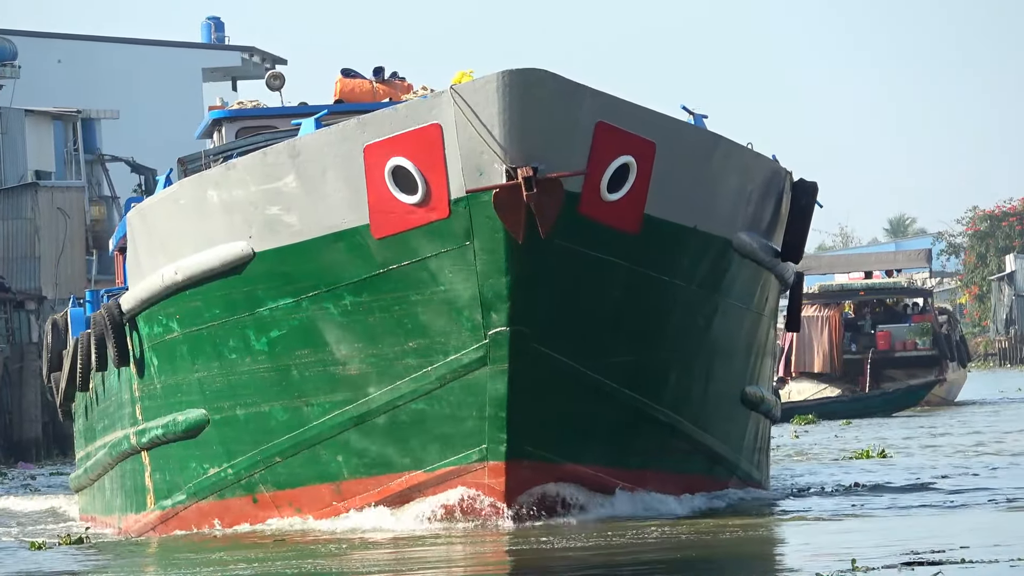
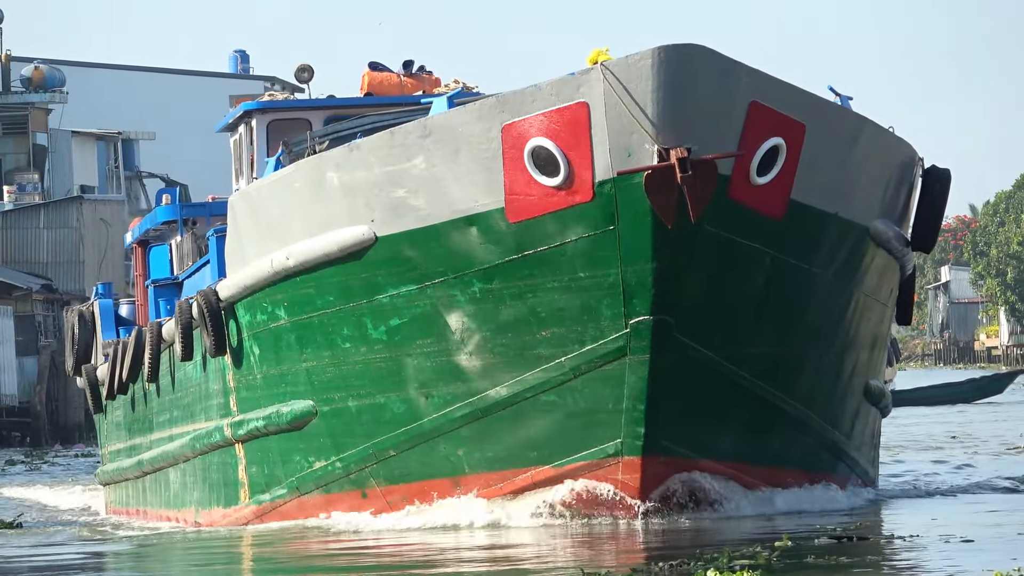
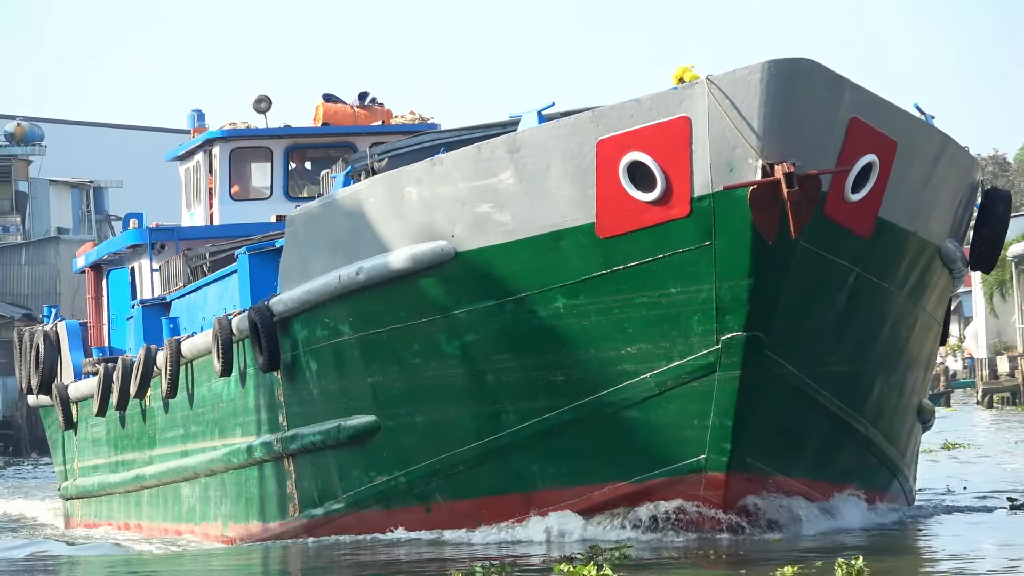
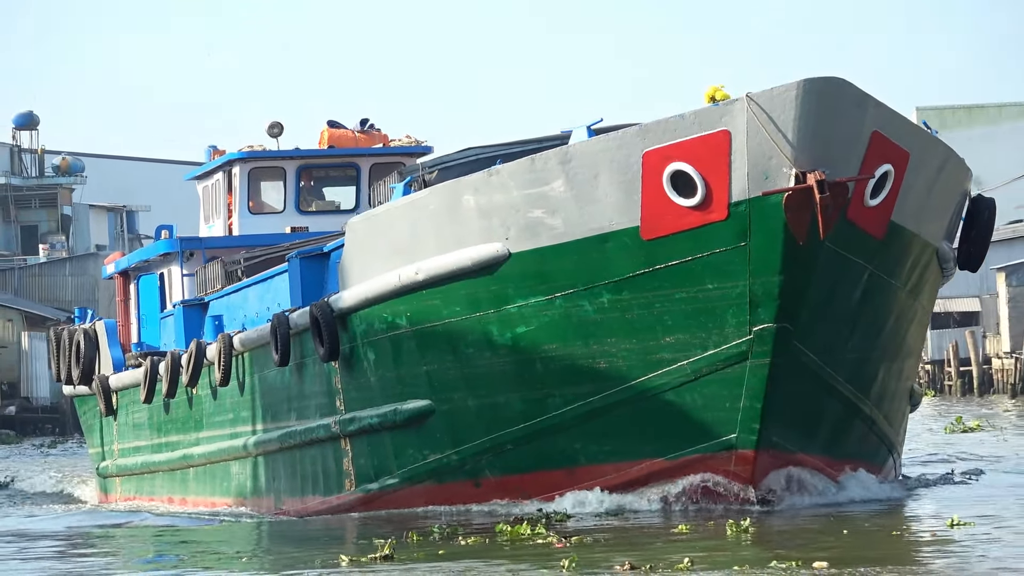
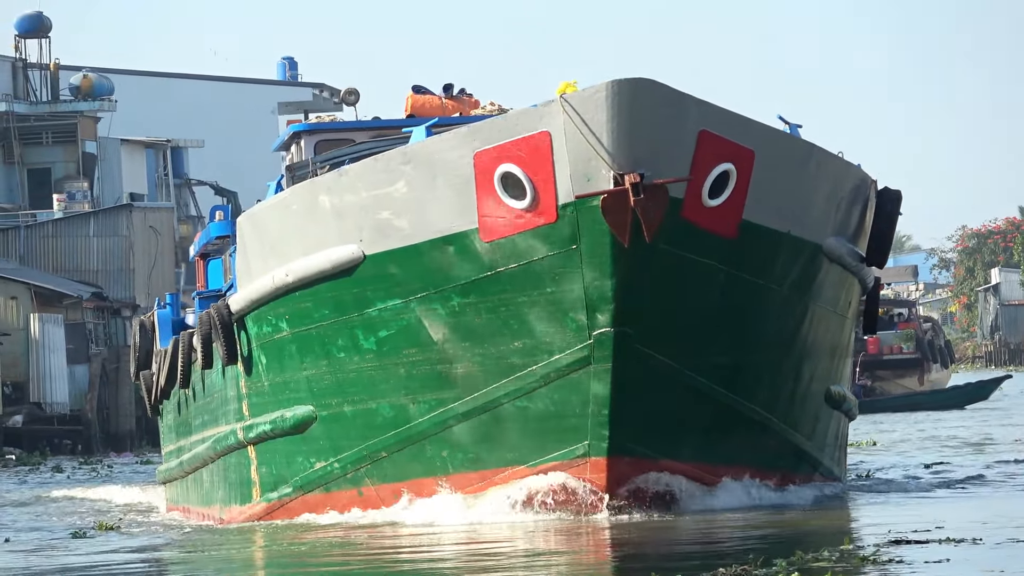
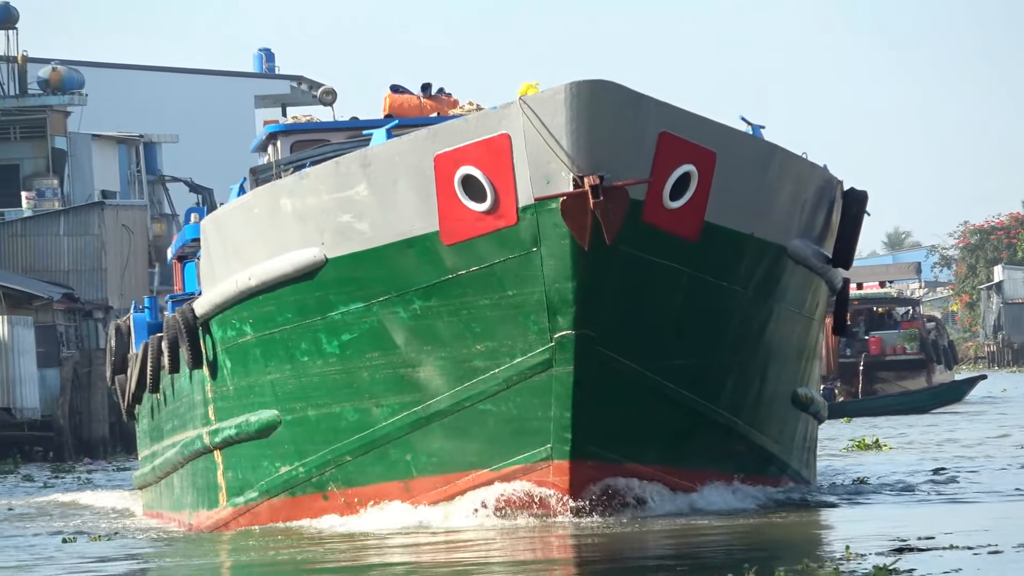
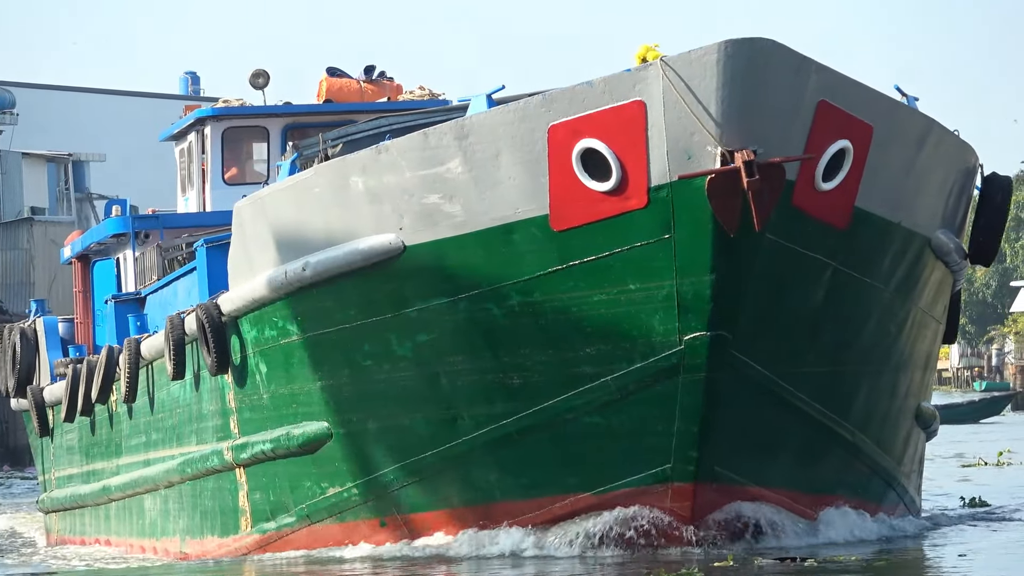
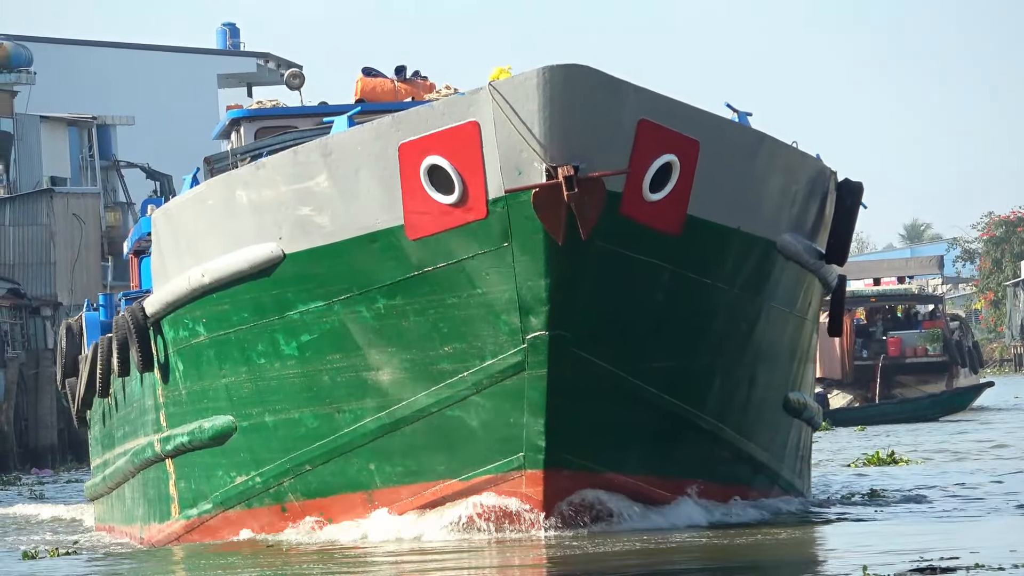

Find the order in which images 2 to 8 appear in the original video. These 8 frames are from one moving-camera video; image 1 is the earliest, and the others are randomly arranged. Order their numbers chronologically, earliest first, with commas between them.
8, 6, 5, 2, 7, 3, 4
